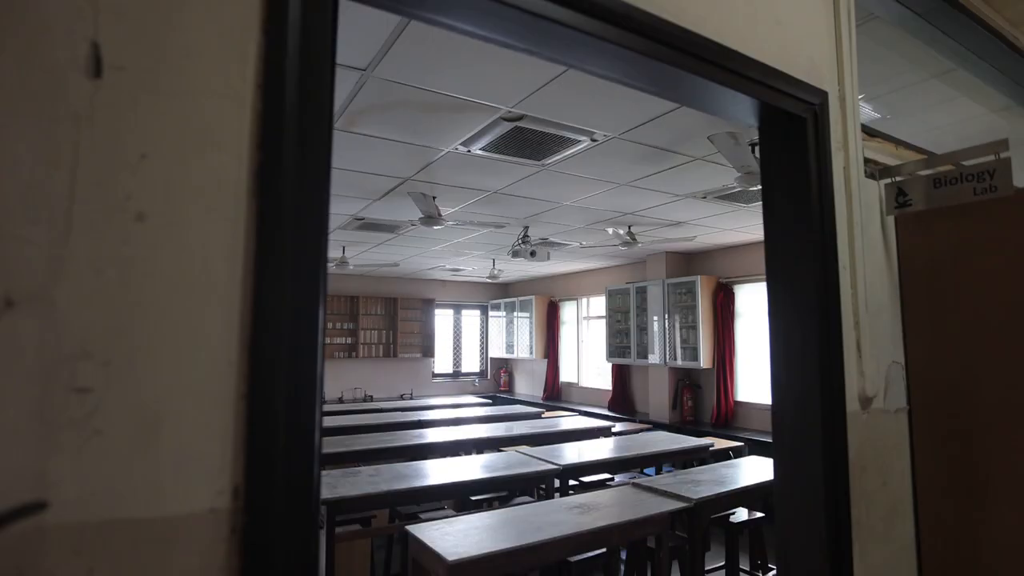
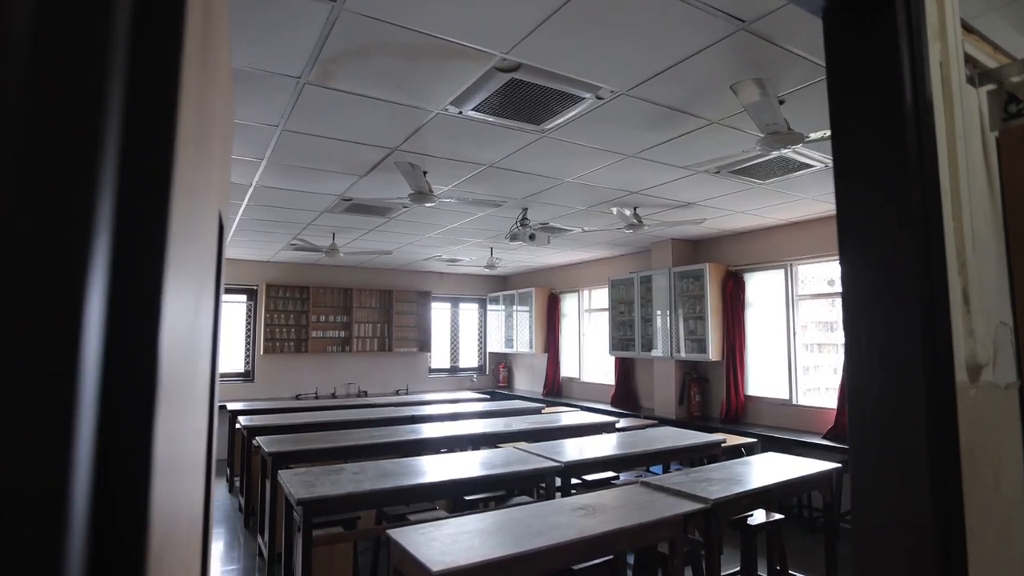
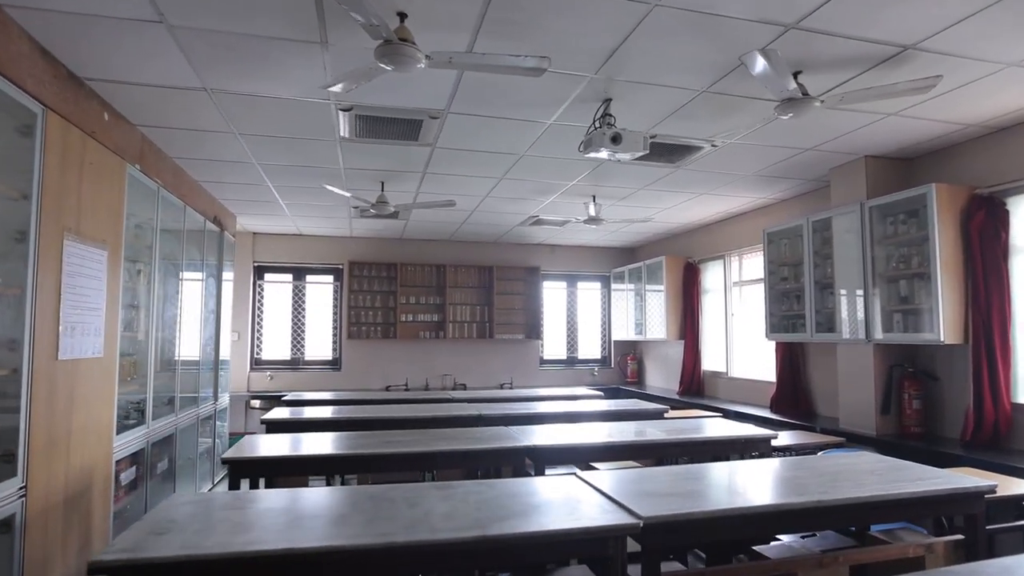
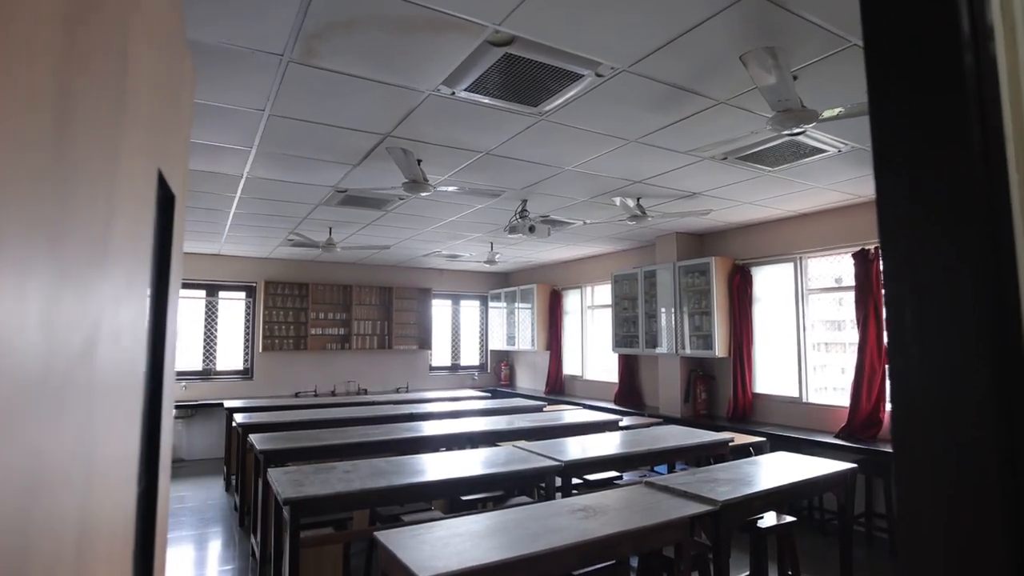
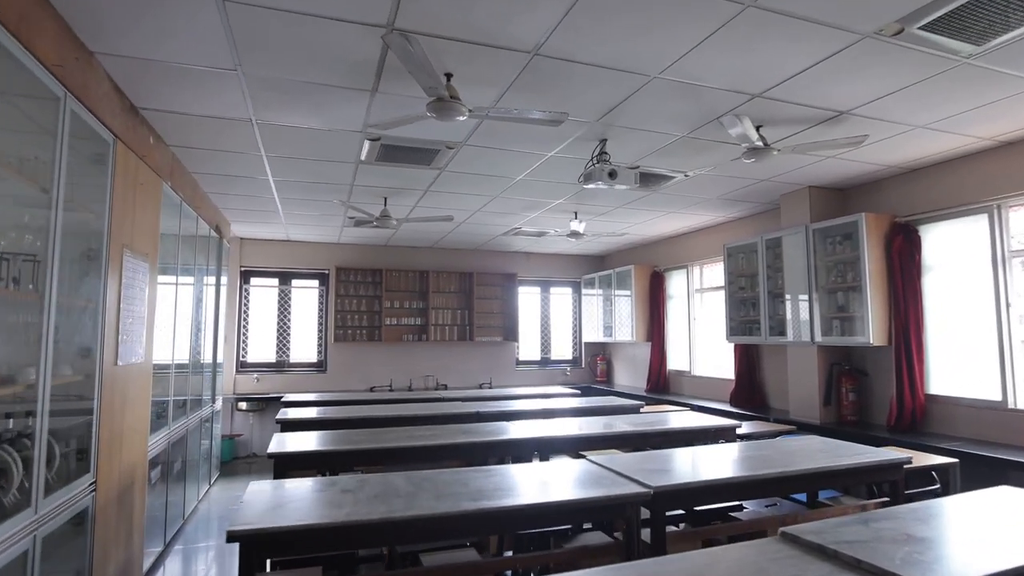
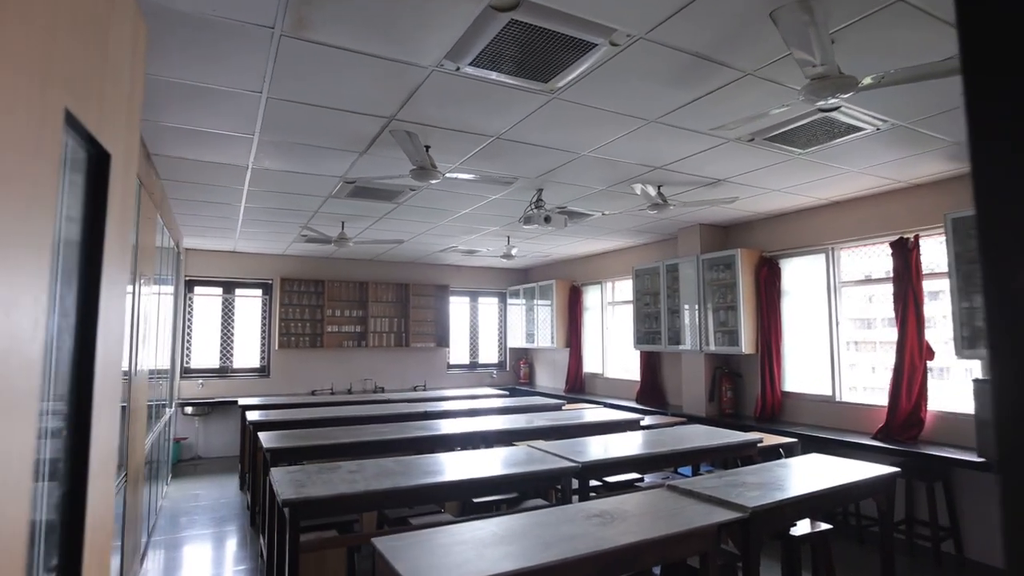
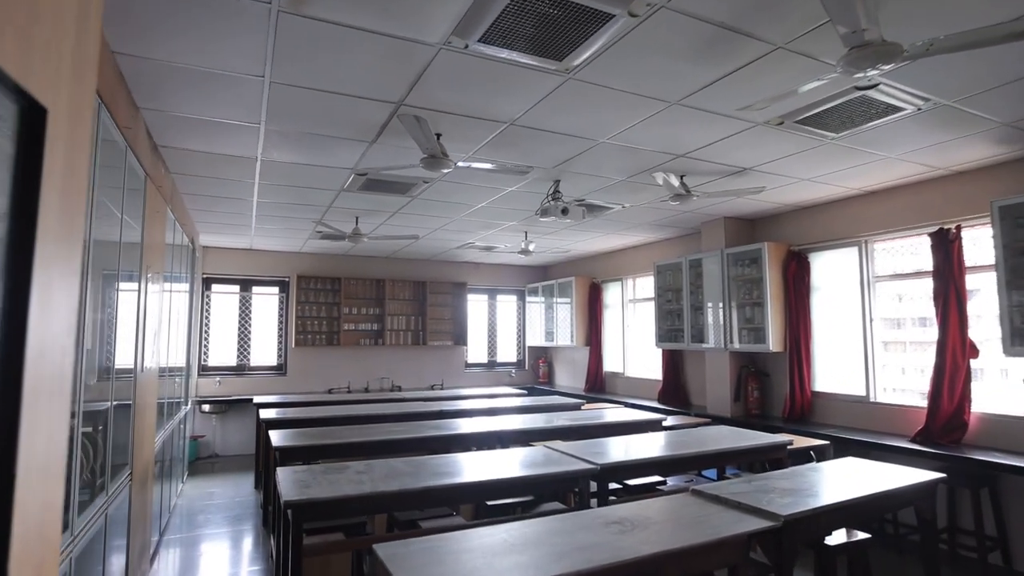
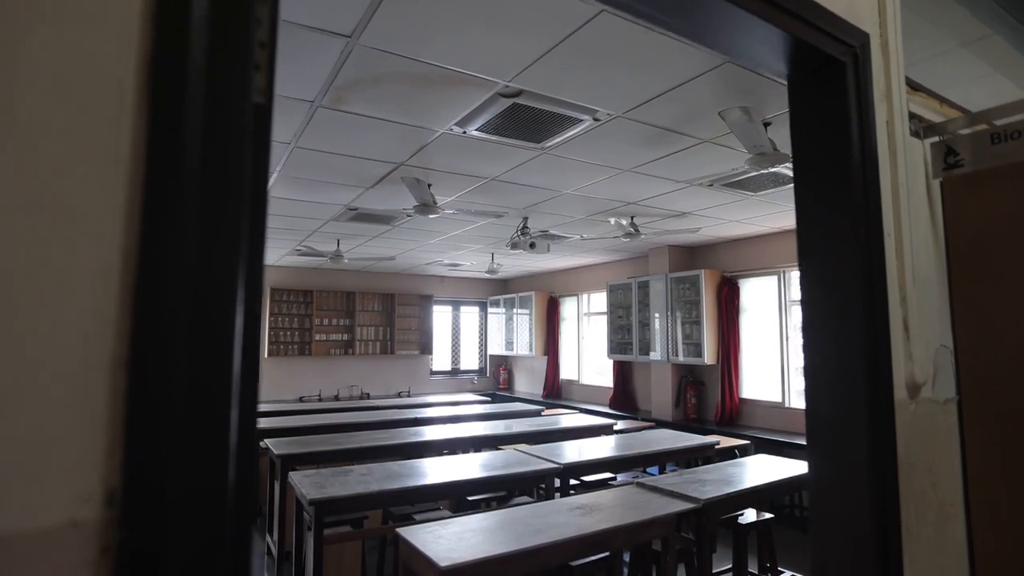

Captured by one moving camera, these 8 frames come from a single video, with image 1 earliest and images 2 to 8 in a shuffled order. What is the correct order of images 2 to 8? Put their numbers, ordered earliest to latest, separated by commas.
8, 2, 4, 6, 7, 5, 3
